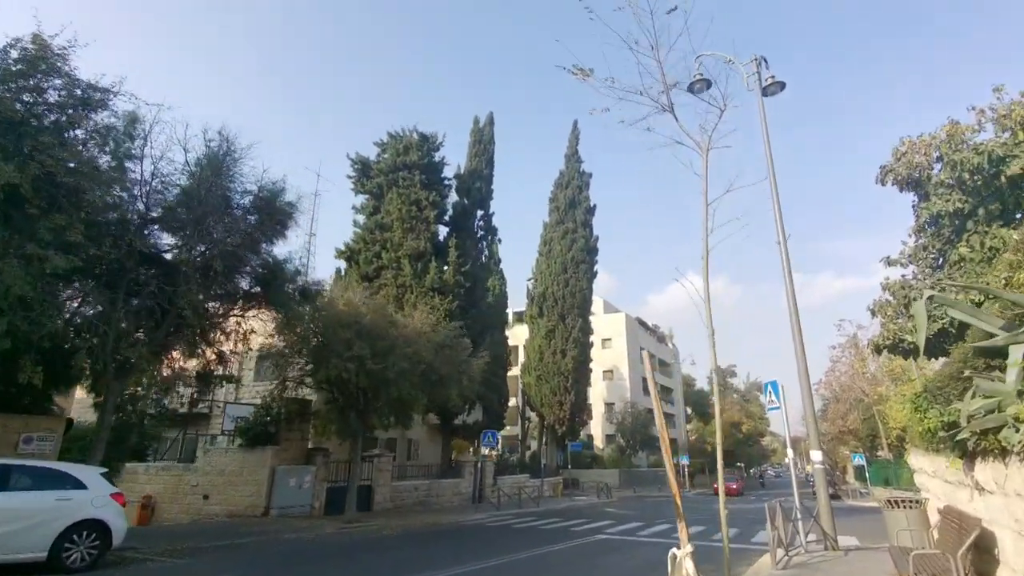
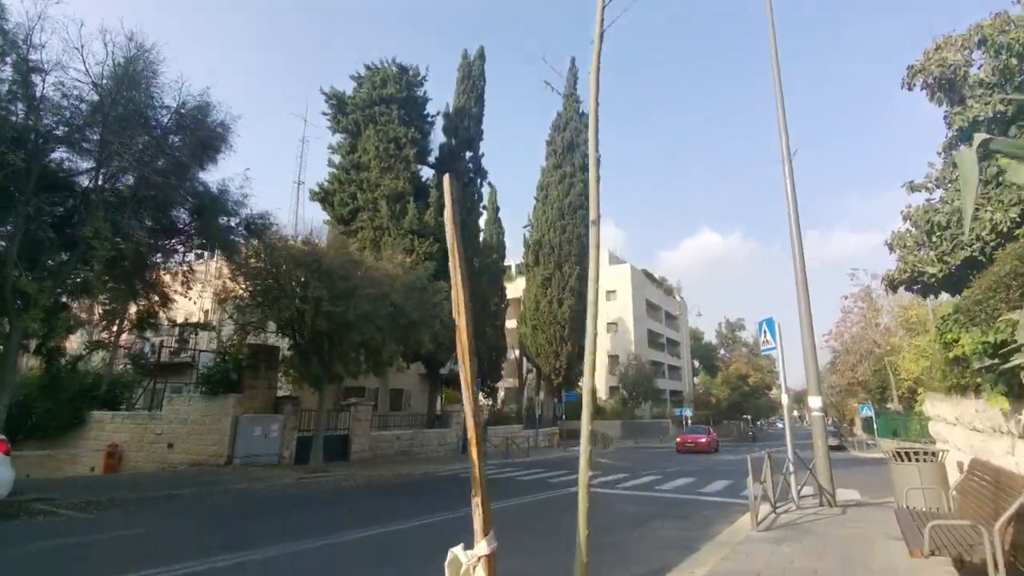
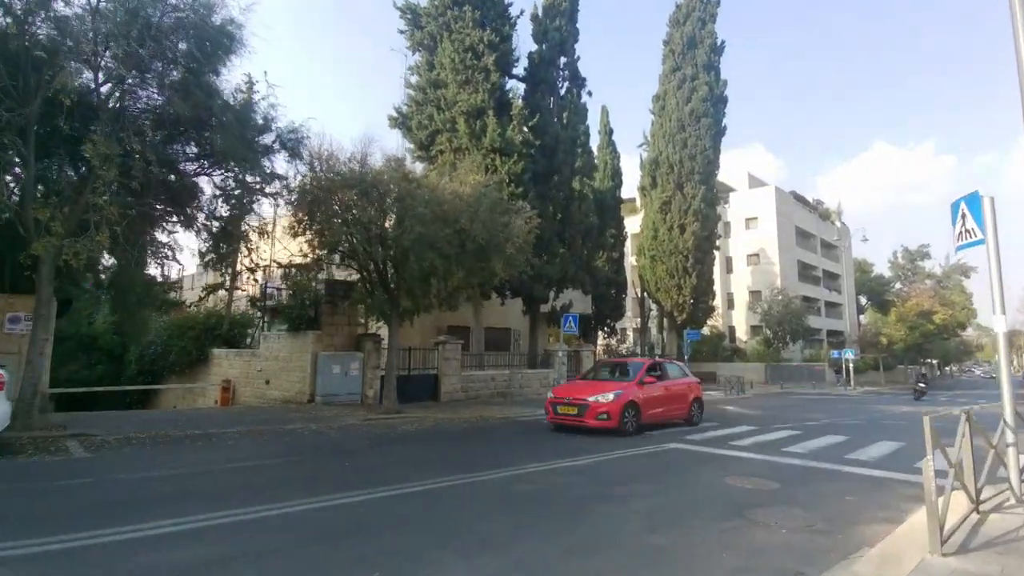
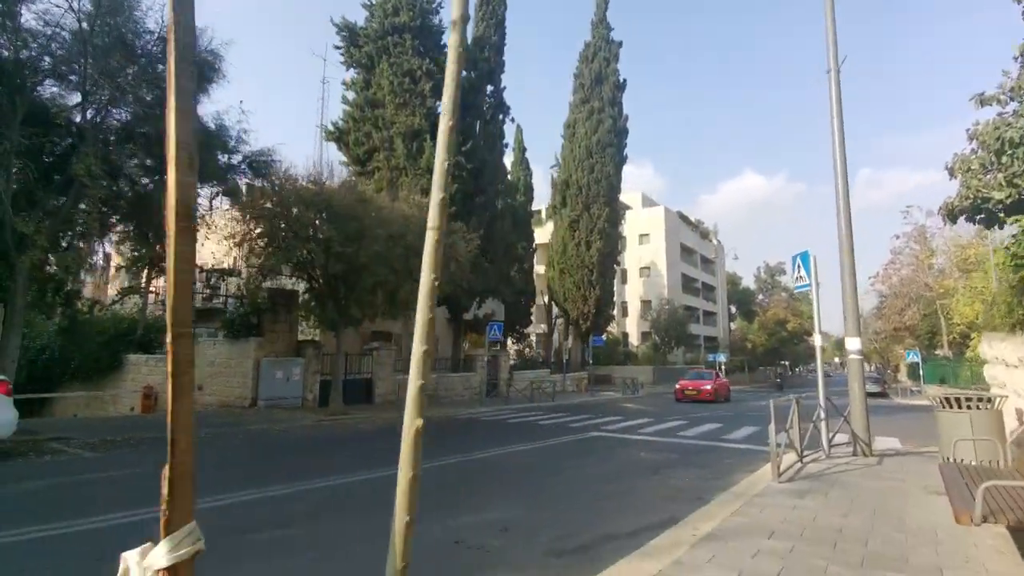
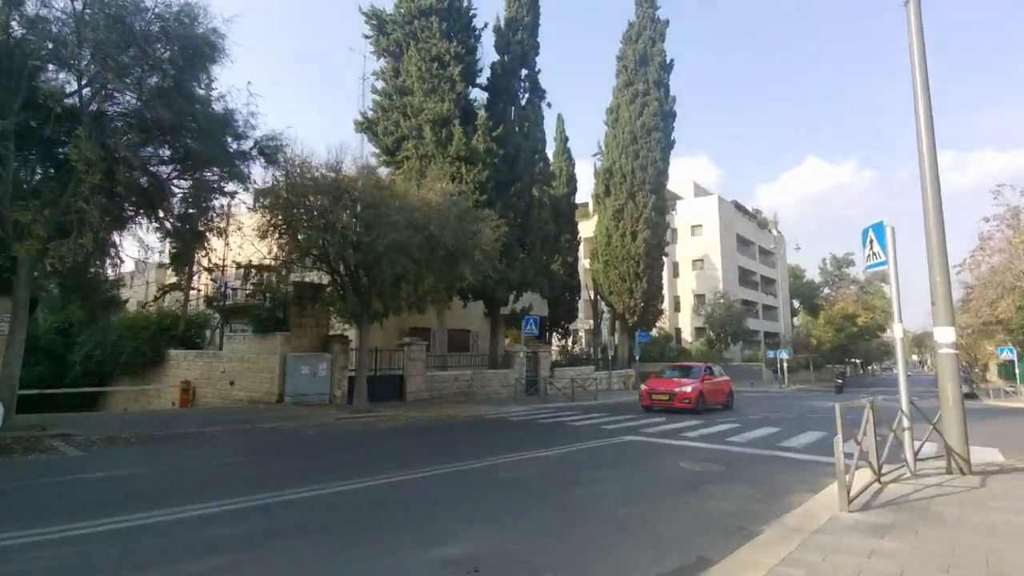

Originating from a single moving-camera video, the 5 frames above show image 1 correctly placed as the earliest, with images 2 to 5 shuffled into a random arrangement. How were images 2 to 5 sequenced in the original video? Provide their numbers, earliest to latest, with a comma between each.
2, 4, 5, 3
